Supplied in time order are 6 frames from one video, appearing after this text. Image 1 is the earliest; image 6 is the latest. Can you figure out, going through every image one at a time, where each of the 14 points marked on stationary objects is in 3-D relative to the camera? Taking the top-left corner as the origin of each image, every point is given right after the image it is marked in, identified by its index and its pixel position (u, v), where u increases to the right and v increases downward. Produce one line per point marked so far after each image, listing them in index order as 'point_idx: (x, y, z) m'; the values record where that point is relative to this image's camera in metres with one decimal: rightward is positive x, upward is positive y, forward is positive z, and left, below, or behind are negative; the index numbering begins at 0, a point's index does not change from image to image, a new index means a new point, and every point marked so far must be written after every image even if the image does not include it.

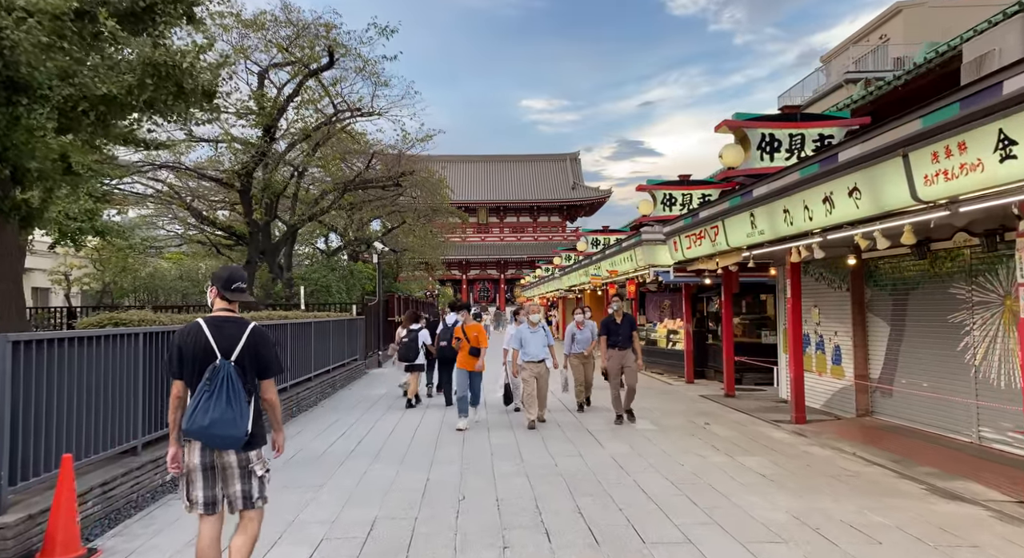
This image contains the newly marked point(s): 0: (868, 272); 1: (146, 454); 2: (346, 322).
0: (+4.6, +0.1, +8.5) m
1: (-3.3, -1.6, +5.9) m
2: (-4.0, -1.0, +15.8) m
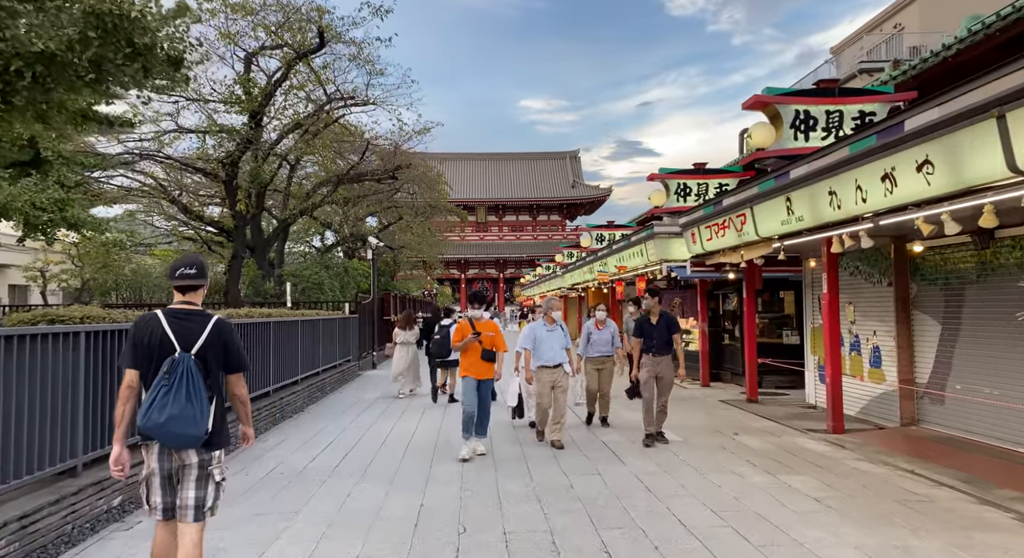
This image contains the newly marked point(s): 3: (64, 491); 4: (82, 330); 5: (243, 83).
0: (+4.7, +0.2, +7.7) m
1: (-3.2, -1.5, +5.0) m
2: (-3.9, -1.0, +14.9) m
3: (-3.1, -1.5, +4.5) m
4: (-3.3, -0.4, +5.0) m
5: (-5.9, +4.3, +14.4) m
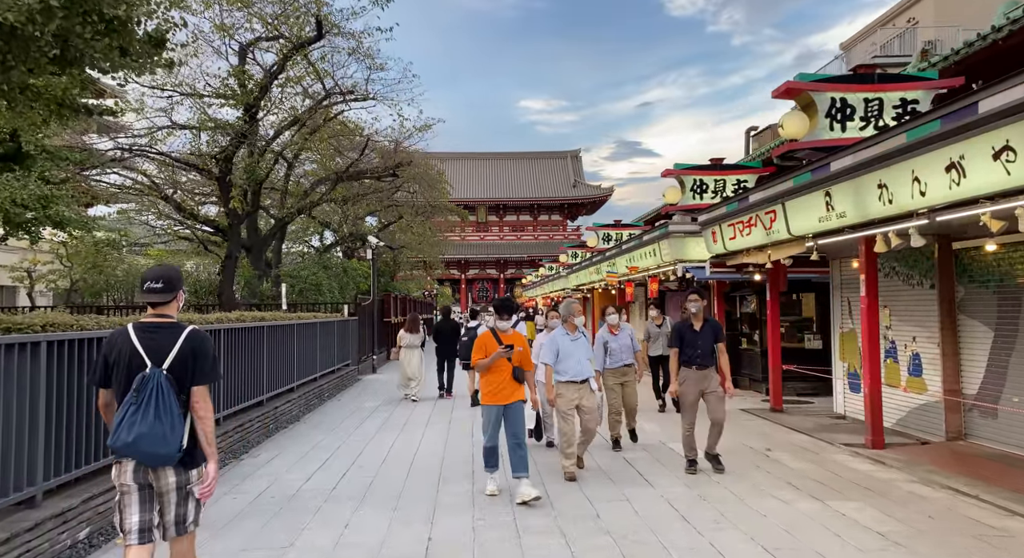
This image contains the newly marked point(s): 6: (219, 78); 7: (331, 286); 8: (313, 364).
0: (+4.8, +0.1, +7.1) m
1: (-3.1, -1.5, +4.4) m
2: (-3.8, -1.0, +14.3) m
3: (-2.9, -1.5, +3.9) m
4: (-3.2, -0.4, +4.4) m
5: (-5.7, +4.3, +13.8) m
6: (-6.3, +4.3, +14.2) m
7: (-5.4, -0.2, +19.6) m
8: (-3.7, -1.6, +12.3) m
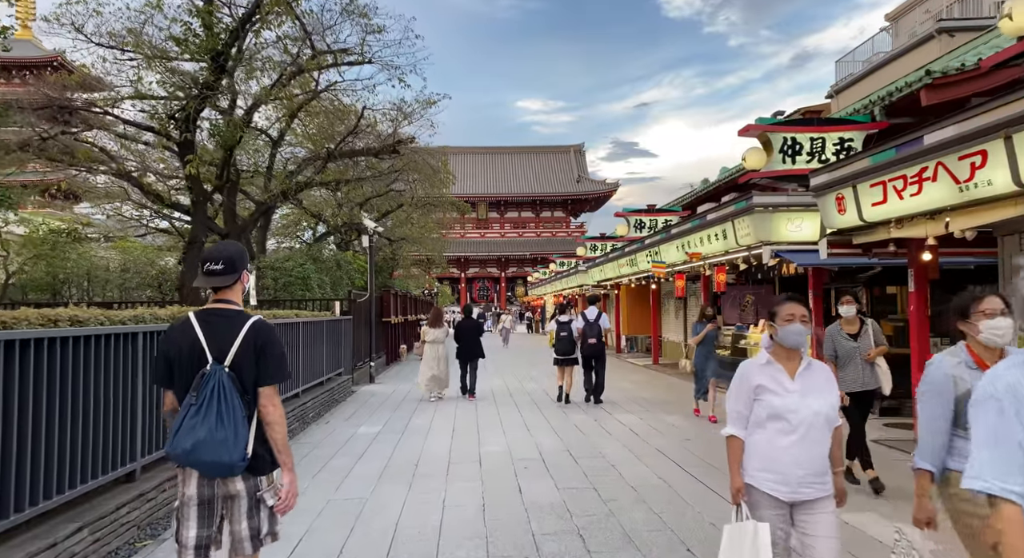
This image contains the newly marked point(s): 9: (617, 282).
0: (+5.3, +0.3, +4.5) m
1: (-2.5, -1.3, +1.7) m
2: (-3.3, -0.8, +11.6) m
3: (-2.4, -1.3, +1.3) m
4: (-2.6, -0.2, +1.8) m
5: (-5.2, +4.4, +11.2) m
6: (-5.8, +4.5, +11.5) m
7: (-4.9, 0.0, +17.0) m
8: (-3.2, -1.4, +9.6) m
9: (+3.1, -0.1, +19.5) m
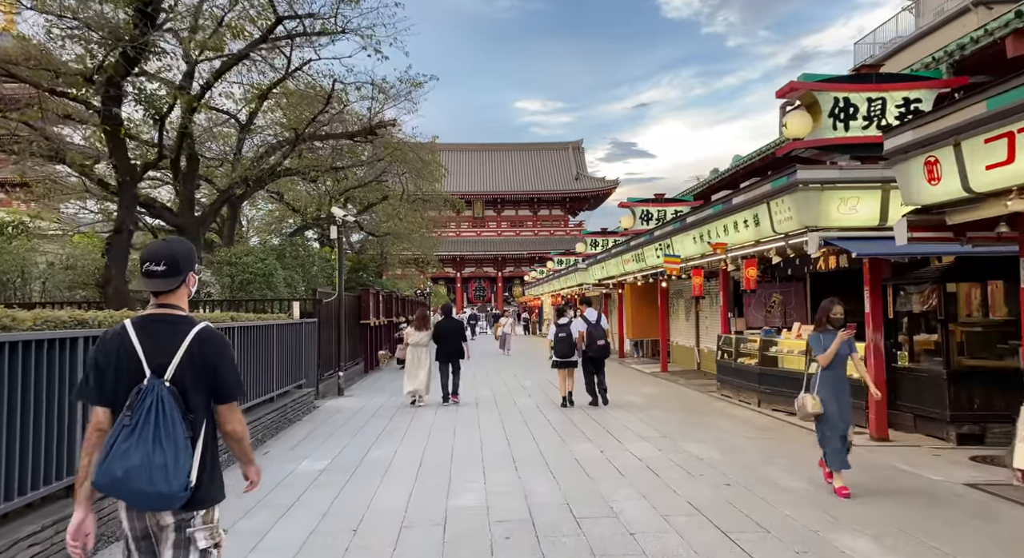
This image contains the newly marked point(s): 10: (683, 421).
0: (+5.2, +0.4, +2.7) m
1: (-2.6, -1.2, -0.1) m
2: (-3.5, -0.8, +9.8) m
3: (-2.5, -1.2, -0.6) m
4: (-2.8, -0.2, 0.0) m
5: (-5.4, +4.5, +9.3) m
6: (-6.0, +4.6, +9.7) m
7: (-5.1, 0.0, +15.1) m
8: (-3.3, -1.3, +7.8) m
9: (+2.9, 0.0, +17.7) m
10: (+2.4, -2.0, +9.3) m
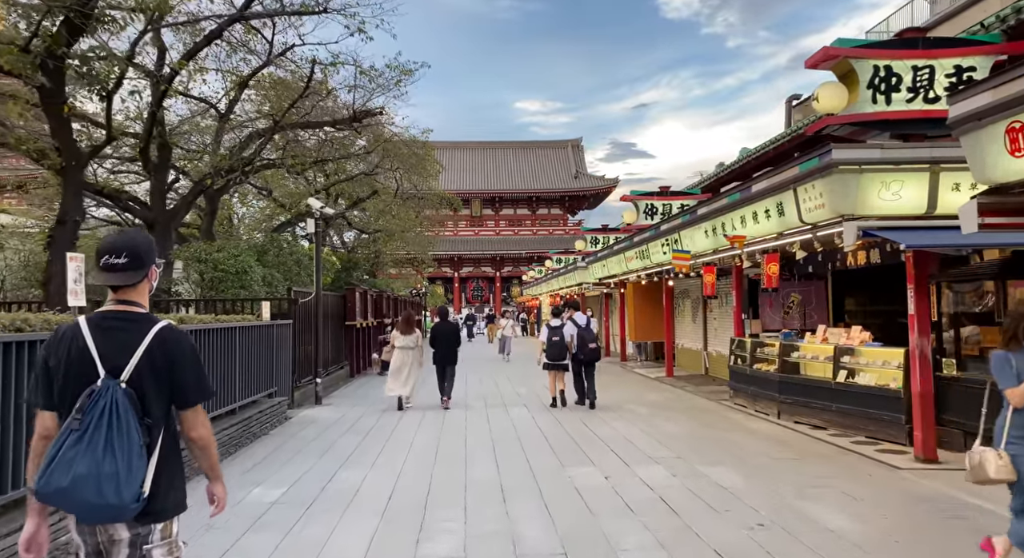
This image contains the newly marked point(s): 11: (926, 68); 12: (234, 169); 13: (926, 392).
0: (+5.1, +0.4, +1.7) m
1: (-2.7, -1.2, -1.1) m
2: (-3.6, -0.7, +8.8) m
3: (-2.6, -1.2, -1.6) m
4: (-2.8, -0.1, -1.0) m
5: (-5.5, +4.5, +8.3) m
6: (-6.1, +4.6, +8.7) m
7: (-5.2, 0.0, +14.1) m
8: (-3.4, -1.3, +6.8) m
9: (+2.8, 0.0, +16.7) m
10: (+2.3, -2.0, +8.3) m
11: (+4.0, +2.0, +6.3) m
12: (-5.9, +2.4, +14.2) m
13: (+3.9, -1.1, +6.1) m
